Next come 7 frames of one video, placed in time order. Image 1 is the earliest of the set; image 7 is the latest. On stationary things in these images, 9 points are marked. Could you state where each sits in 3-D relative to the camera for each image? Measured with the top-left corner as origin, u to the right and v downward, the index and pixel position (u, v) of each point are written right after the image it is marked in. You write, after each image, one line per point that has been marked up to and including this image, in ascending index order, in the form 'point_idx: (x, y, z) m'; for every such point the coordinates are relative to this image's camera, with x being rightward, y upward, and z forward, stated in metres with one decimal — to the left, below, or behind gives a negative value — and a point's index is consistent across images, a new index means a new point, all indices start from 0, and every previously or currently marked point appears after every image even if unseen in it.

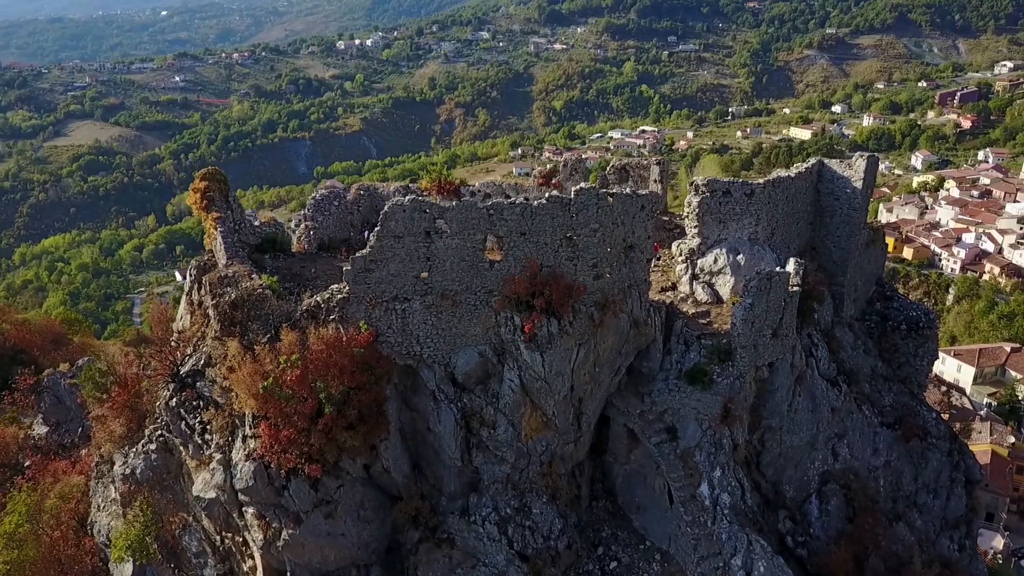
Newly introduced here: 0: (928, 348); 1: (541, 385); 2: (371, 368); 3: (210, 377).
0: (+7.5, -1.1, +14.5) m
1: (+0.4, -1.3, +11.0) m
2: (-1.9, -1.1, +10.9) m
3: (-4.3, -1.3, +11.6) m
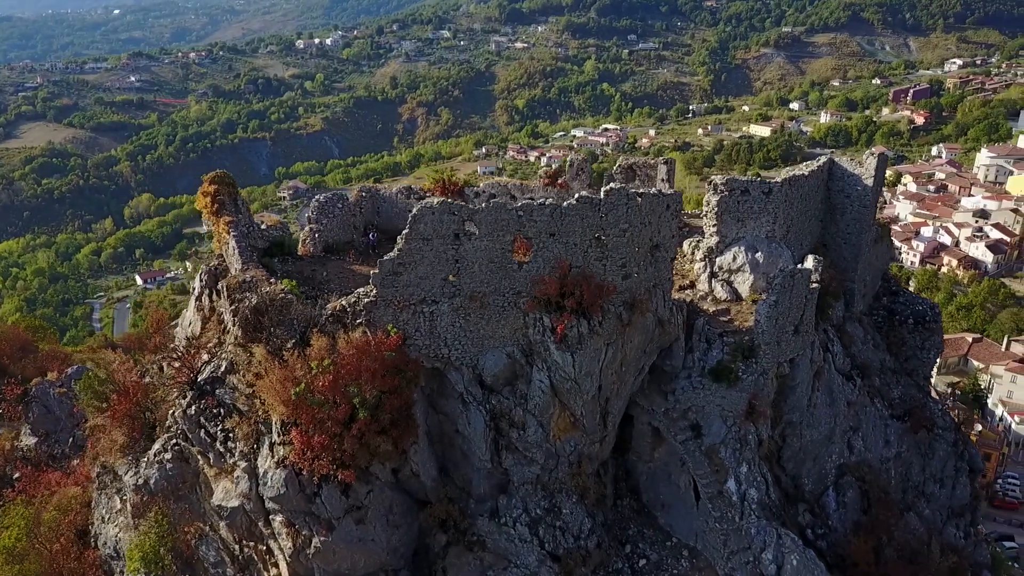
0: (+7.7, -1.0, +14.8) m
1: (+0.8, -1.3, +11.1) m
2: (-1.5, -1.1, +10.8) m
3: (-3.9, -1.4, +11.5) m
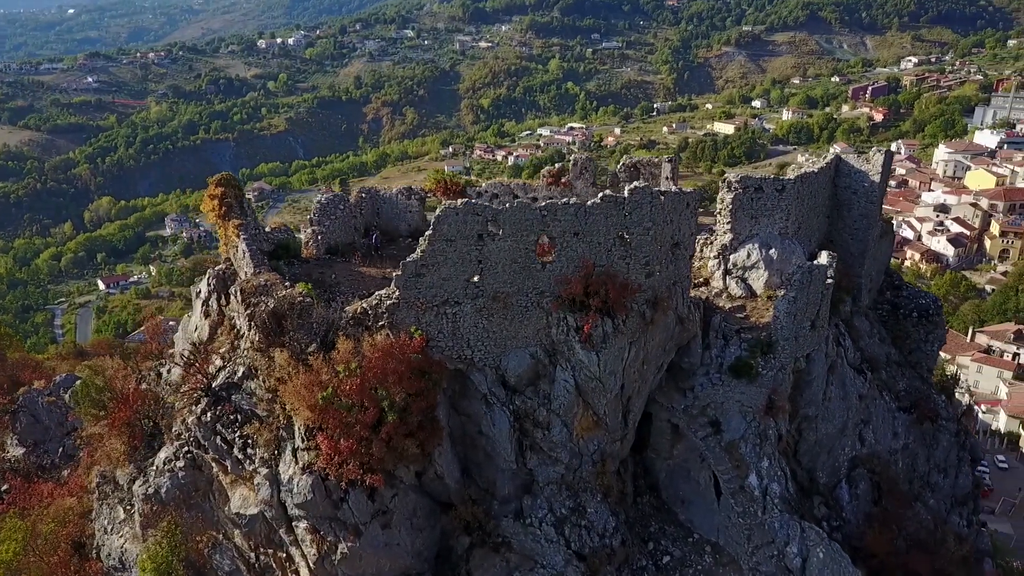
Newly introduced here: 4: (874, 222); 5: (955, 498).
0: (+7.9, -0.8, +15.1) m
1: (+1.1, -1.3, +11.1) m
2: (-1.1, -1.1, +10.7) m
3: (-3.6, -1.4, +11.3) m
4: (+6.0, +1.1, +13.6) m
5: (+7.9, -3.7, +14.6) m
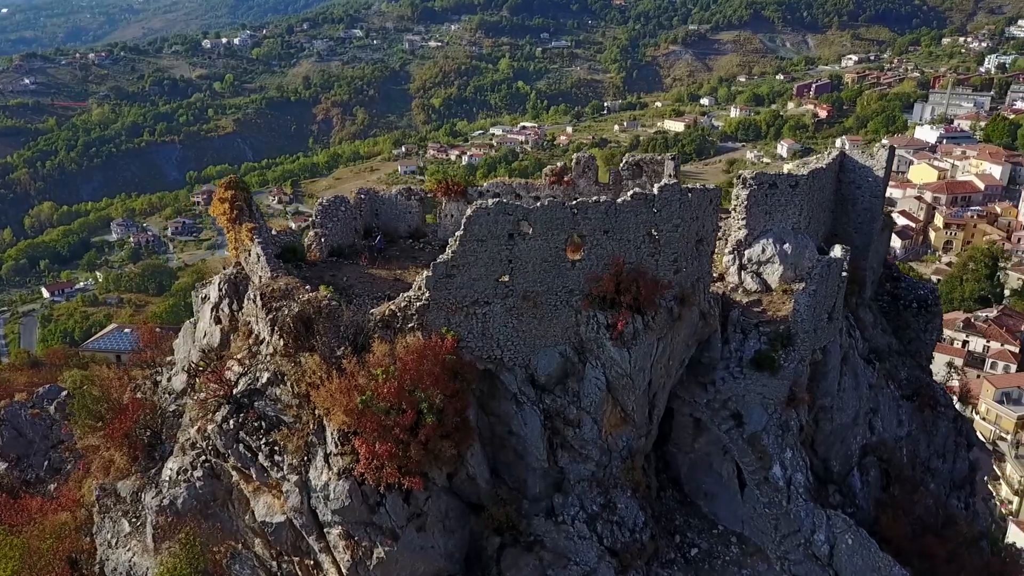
0: (+8.0, -0.7, +15.6) m
1: (+1.5, -1.3, +11.1) m
2: (-0.7, -1.1, +10.7) m
3: (-3.2, -1.5, +11.1) m
4: (+6.2, +1.2, +13.9) m
5: (+8.1, -3.6, +15.1) m
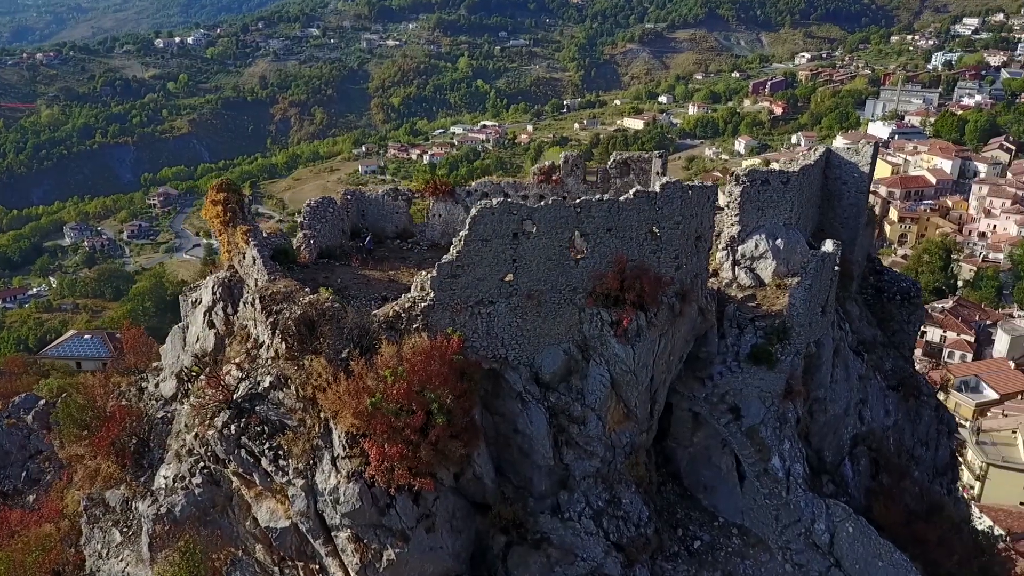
0: (+7.9, -0.5, +16.0) m
1: (+1.6, -1.2, +11.3) m
2: (-0.6, -1.1, +10.7) m
3: (-3.2, -1.5, +11.0) m
4: (+6.1, +1.4, +14.2) m
5: (+8.0, -3.4, +15.5) m
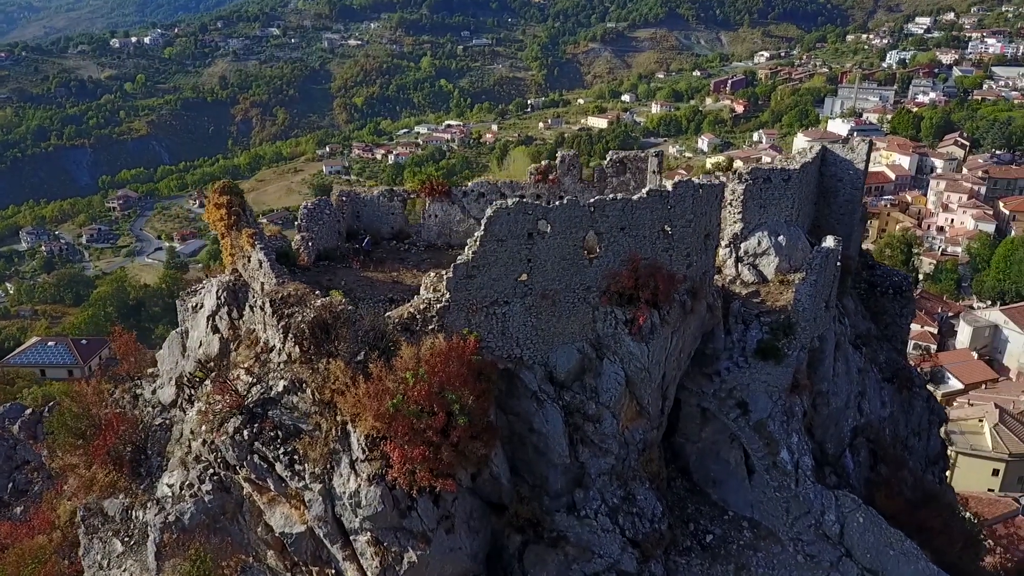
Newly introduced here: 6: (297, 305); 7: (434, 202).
0: (+7.8, -0.4, +16.3) m
1: (+1.8, -1.2, +11.4) m
2: (-0.4, -1.1, +10.7) m
3: (-2.9, -1.6, +10.9) m
4: (+6.1, +1.4, +14.5) m
5: (+8.1, -3.3, +15.9) m
6: (-3.0, -0.2, +11.3) m
7: (-1.6, +1.7, +16.6) m
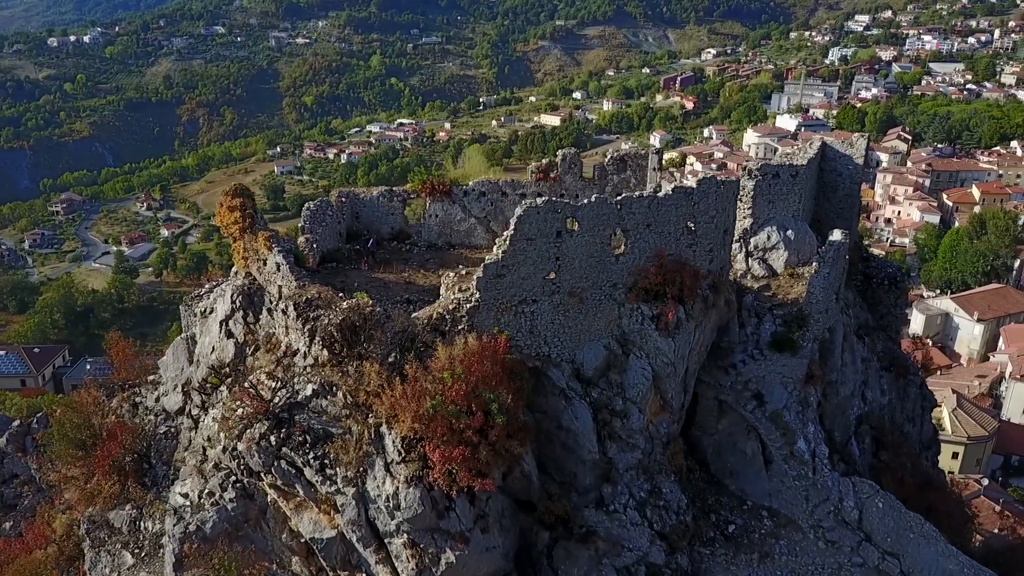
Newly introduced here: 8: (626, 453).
0: (+7.9, -0.2, +16.8) m
1: (+2.2, -1.1, +11.5) m
2: (0.0, -1.1, +10.7) m
3: (-2.5, -1.6, +10.8) m
4: (+6.3, +1.6, +14.9) m
5: (+8.2, -3.1, +16.4) m
6: (-2.6, -0.3, +11.2) m
7: (-1.5, +1.7, +16.5) m
8: (+1.6, -2.3, +11.5) m
